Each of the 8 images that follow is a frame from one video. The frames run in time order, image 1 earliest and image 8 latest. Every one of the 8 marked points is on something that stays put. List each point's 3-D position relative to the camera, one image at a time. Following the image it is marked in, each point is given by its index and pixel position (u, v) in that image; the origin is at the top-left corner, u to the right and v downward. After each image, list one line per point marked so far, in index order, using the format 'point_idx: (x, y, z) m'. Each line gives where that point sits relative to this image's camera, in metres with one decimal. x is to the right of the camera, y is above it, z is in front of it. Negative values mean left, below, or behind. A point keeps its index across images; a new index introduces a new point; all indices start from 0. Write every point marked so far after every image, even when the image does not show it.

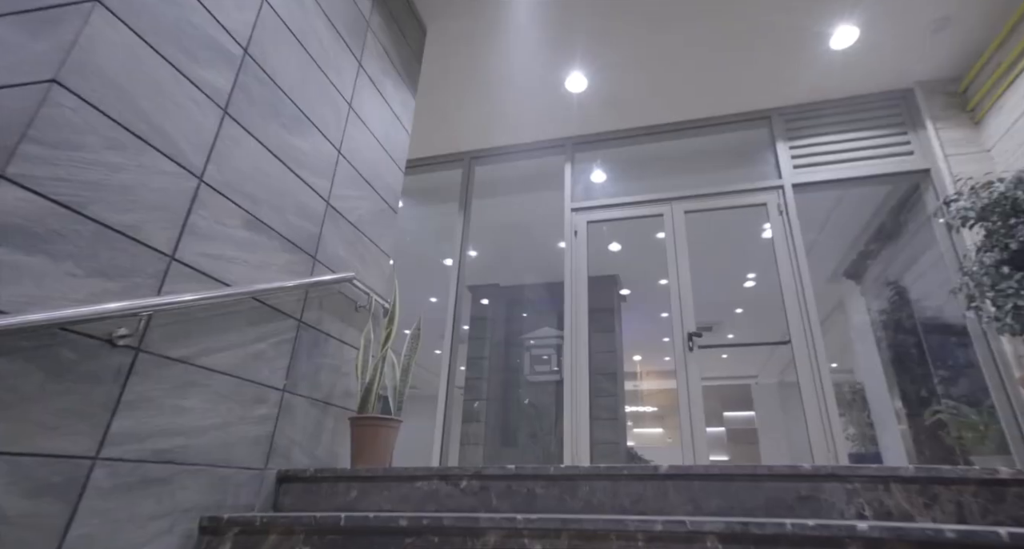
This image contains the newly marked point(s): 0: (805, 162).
0: (+2.1, +0.8, +3.5) m
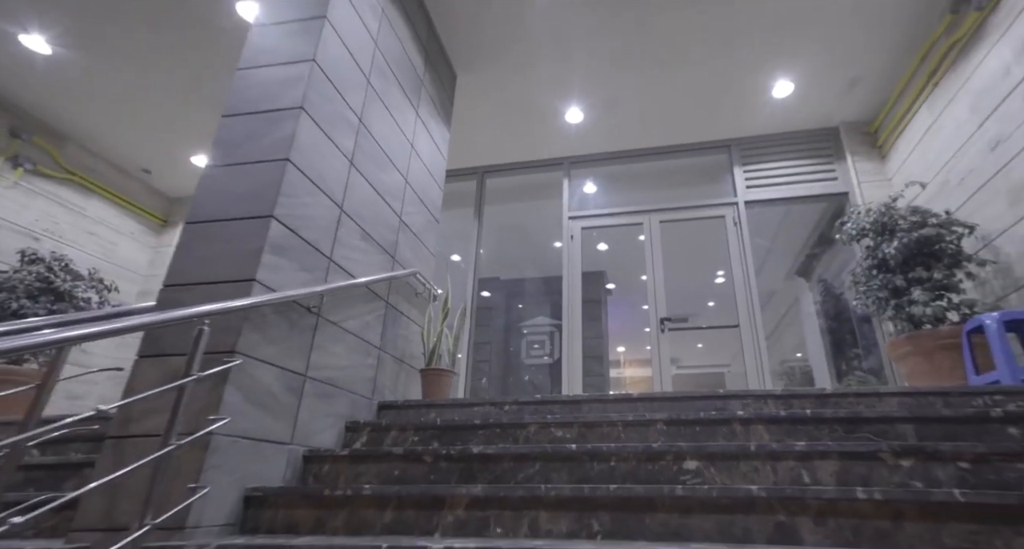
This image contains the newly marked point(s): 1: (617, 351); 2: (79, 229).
0: (+2.1, +0.8, +4.4) m
1: (+0.9, -0.4, +4.3) m
2: (-3.7, +0.4, +4.3) m
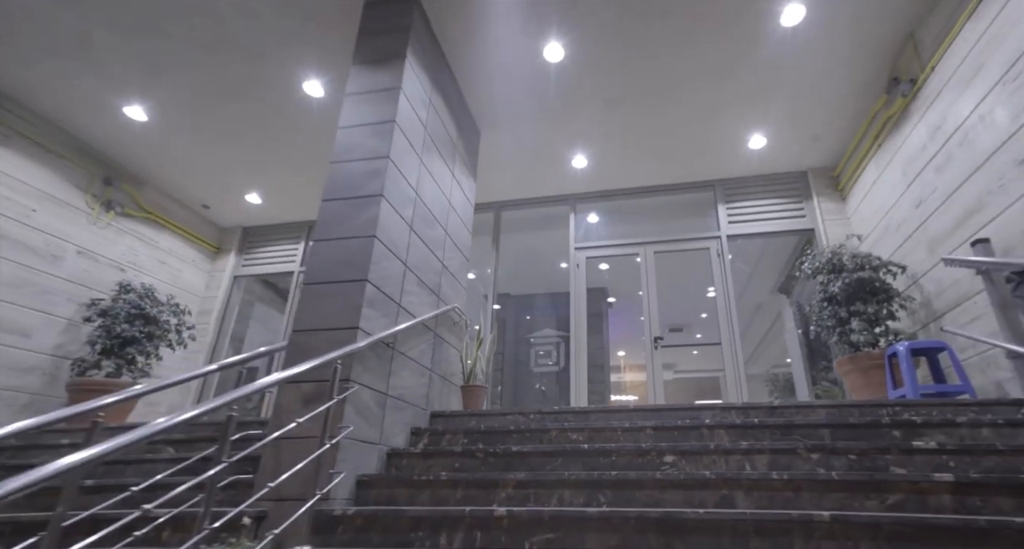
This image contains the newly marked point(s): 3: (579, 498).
0: (+2.3, +0.6, +5.1) m
1: (+1.0, -0.6, +5.0) m
2: (-3.5, +0.1, +5.0) m
3: (+0.3, -0.9, +2.1) m
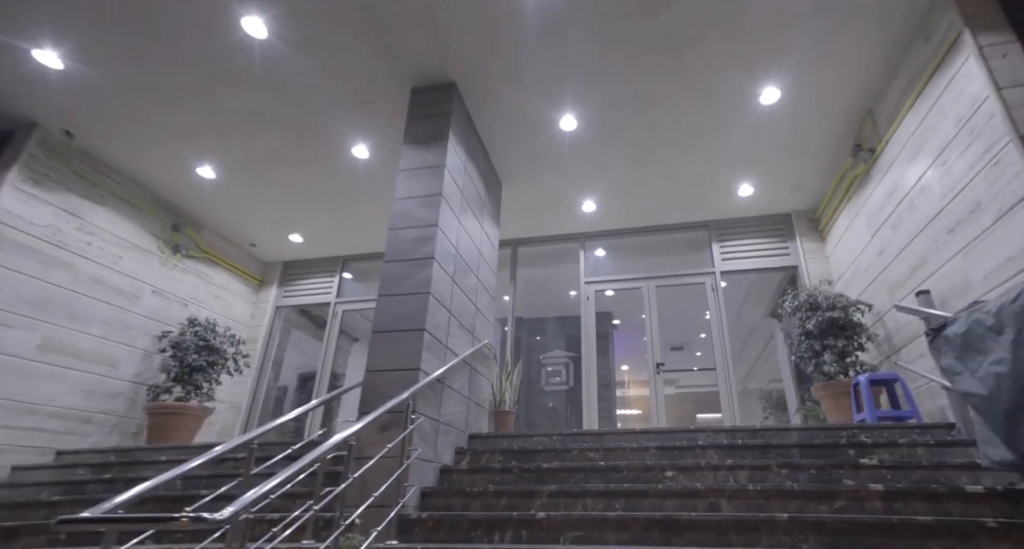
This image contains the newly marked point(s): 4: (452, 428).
0: (+2.5, +0.2, +5.7) m
1: (+1.2, -1.0, +5.6) m
2: (-3.4, -0.2, +5.6) m
3: (+0.5, -1.2, +2.7) m
4: (-0.4, -1.1, +3.5) m
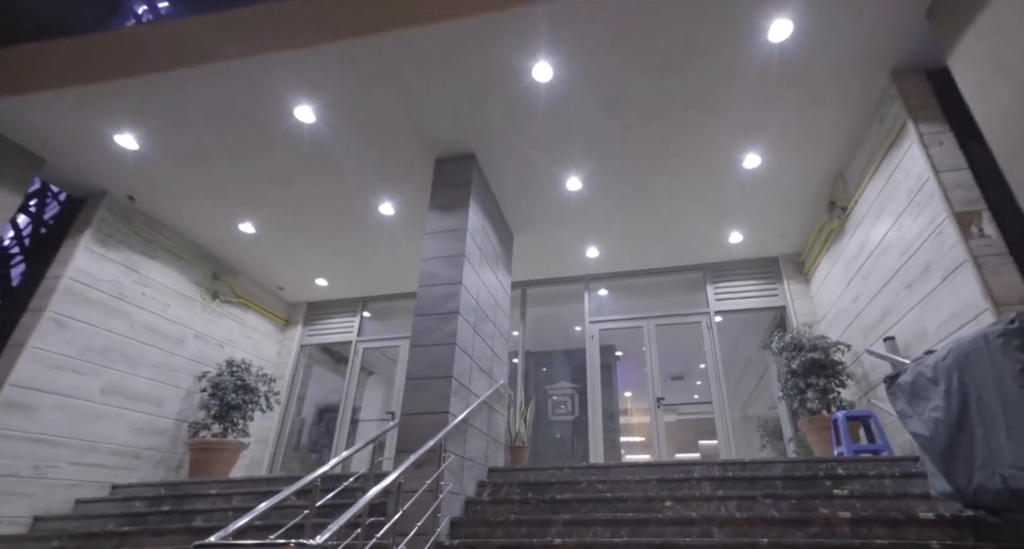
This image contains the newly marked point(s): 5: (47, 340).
0: (+2.6, -0.3, +6.2) m
1: (+1.4, -1.5, +6.0) m
2: (-3.2, -0.7, +6.1) m
3: (+0.6, -1.6, +3.1) m
4: (-0.3, -1.5, +3.9) m
5: (-3.7, -0.5, +4.0) m
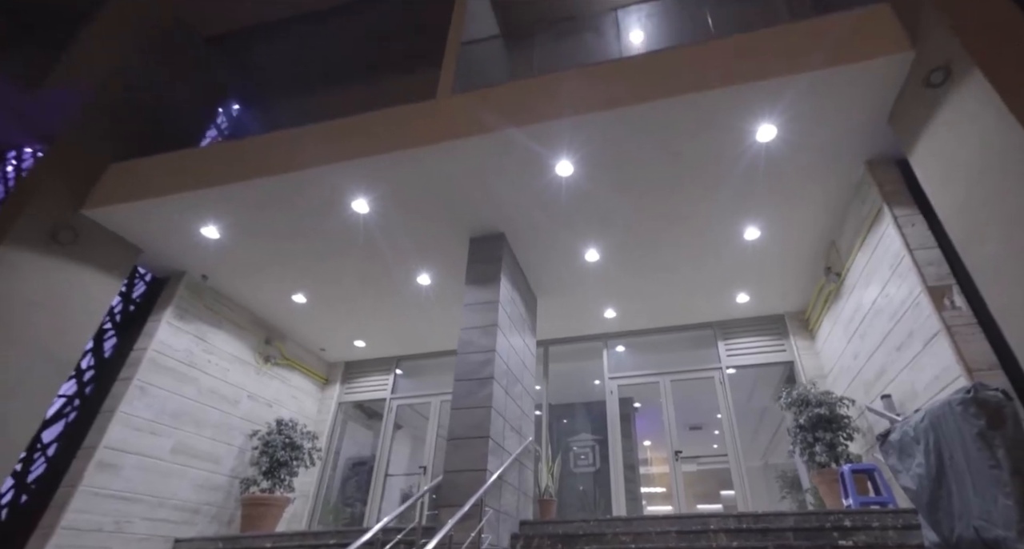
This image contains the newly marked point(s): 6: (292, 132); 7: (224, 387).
0: (+2.9, -1.0, +6.6) m
1: (+1.7, -2.2, +6.3) m
2: (-2.9, -1.6, +6.6) m
3: (+0.8, -2.1, +3.5) m
4: (0.0, -2.0, +4.3) m
5: (-3.4, -1.2, +4.5) m
6: (-1.8, +1.2, +4.2) m
7: (-3.2, -1.2, +5.5) m
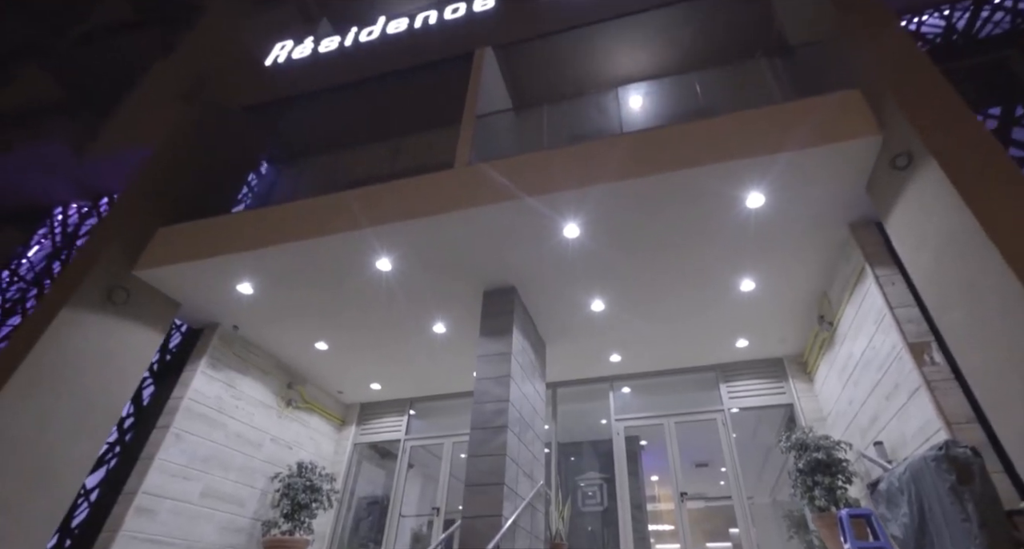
0: (+3.0, -1.6, +6.9) m
1: (+1.8, -2.8, +6.5) m
2: (-2.8, -2.2, +6.9) m
3: (+0.9, -2.5, +3.7) m
4: (+0.1, -2.5, +4.5) m
5: (-3.3, -1.7, +4.8) m
6: (-1.7, +0.7, +4.7) m
7: (-3.0, -1.8, +5.8) m
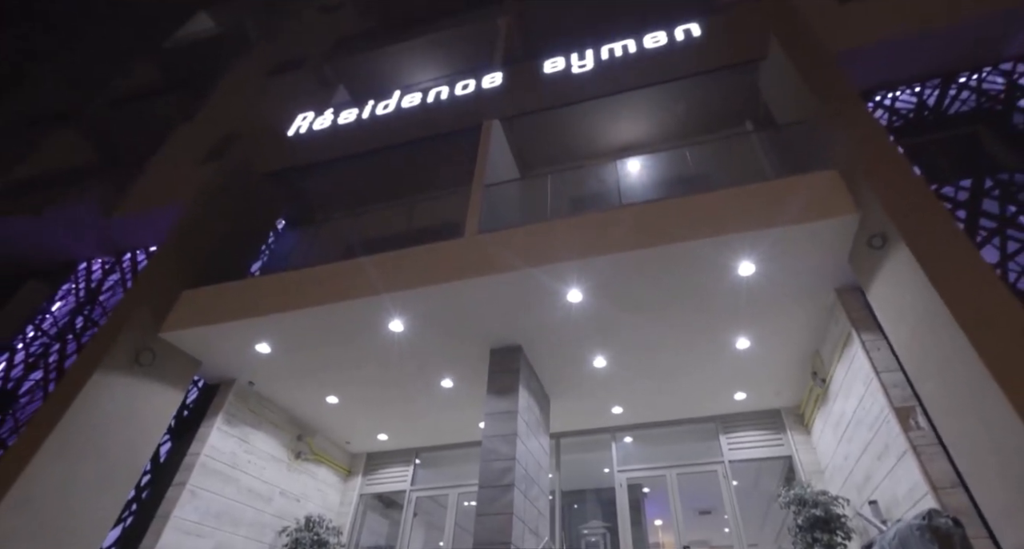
0: (+3.1, -2.4, +7.0) m
1: (+1.9, -3.5, +6.6) m
2: (-2.7, -3.0, +7.0) m
3: (+1.0, -3.1, +3.8) m
4: (+0.1, -3.1, +4.6) m
5: (-3.2, -2.3, +5.0) m
6: (-1.7, +0.1, +5.0) m
7: (-3.0, -2.5, +6.0) m
